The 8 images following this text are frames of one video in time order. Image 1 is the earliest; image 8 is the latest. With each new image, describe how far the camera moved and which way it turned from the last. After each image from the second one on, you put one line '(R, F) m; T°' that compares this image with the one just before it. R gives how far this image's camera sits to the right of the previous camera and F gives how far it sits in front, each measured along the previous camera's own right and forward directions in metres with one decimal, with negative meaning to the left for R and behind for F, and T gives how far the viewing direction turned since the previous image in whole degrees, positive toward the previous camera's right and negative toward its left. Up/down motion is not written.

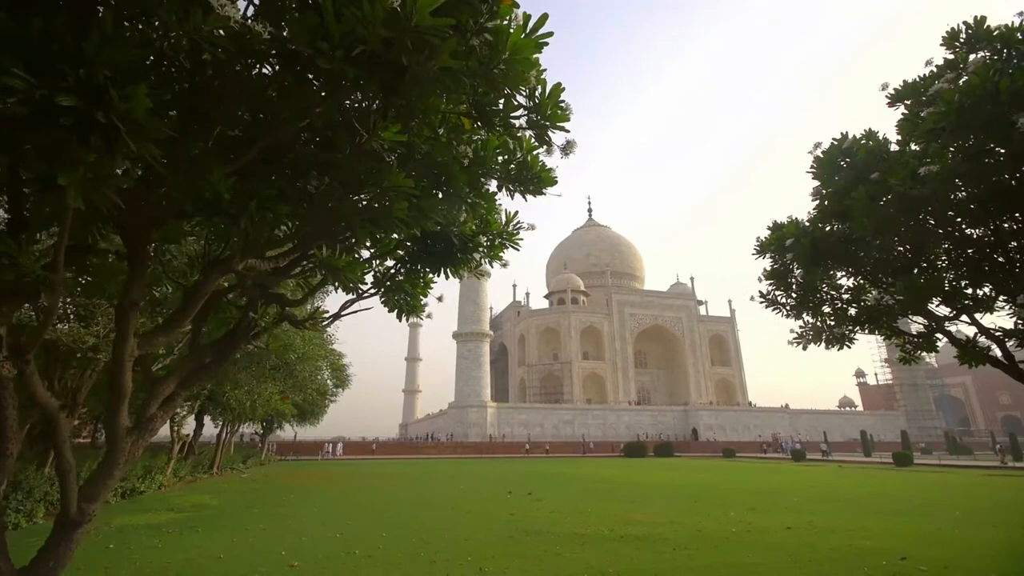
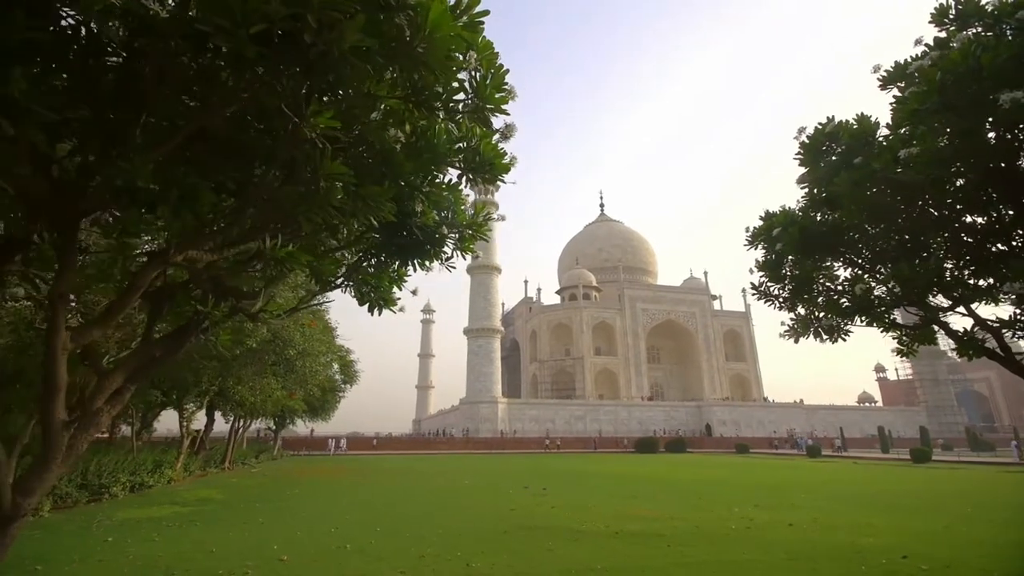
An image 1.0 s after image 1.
(+0.3, +0.1) m; -2°
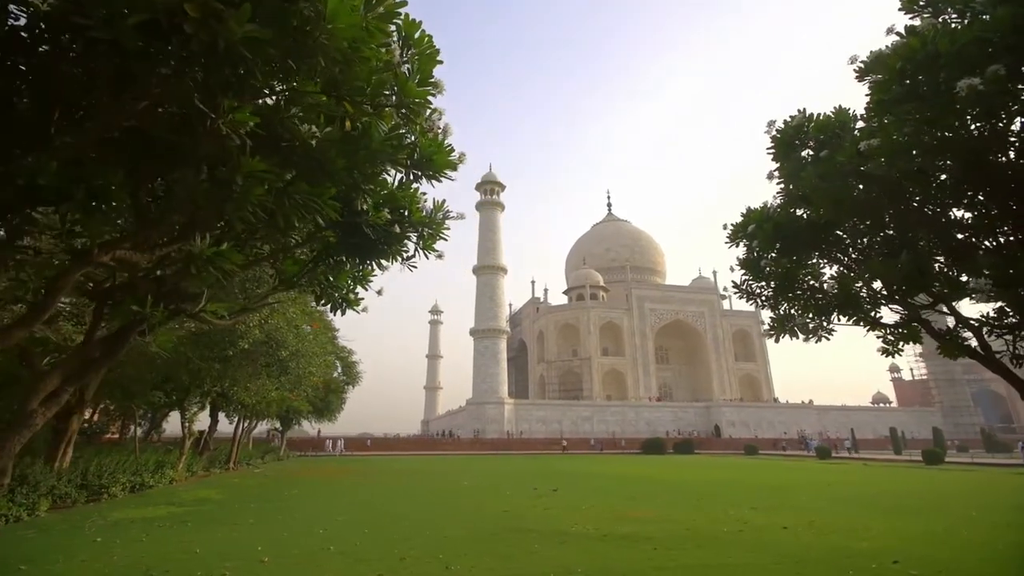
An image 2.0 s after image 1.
(+0.3, +0.1) m; -1°
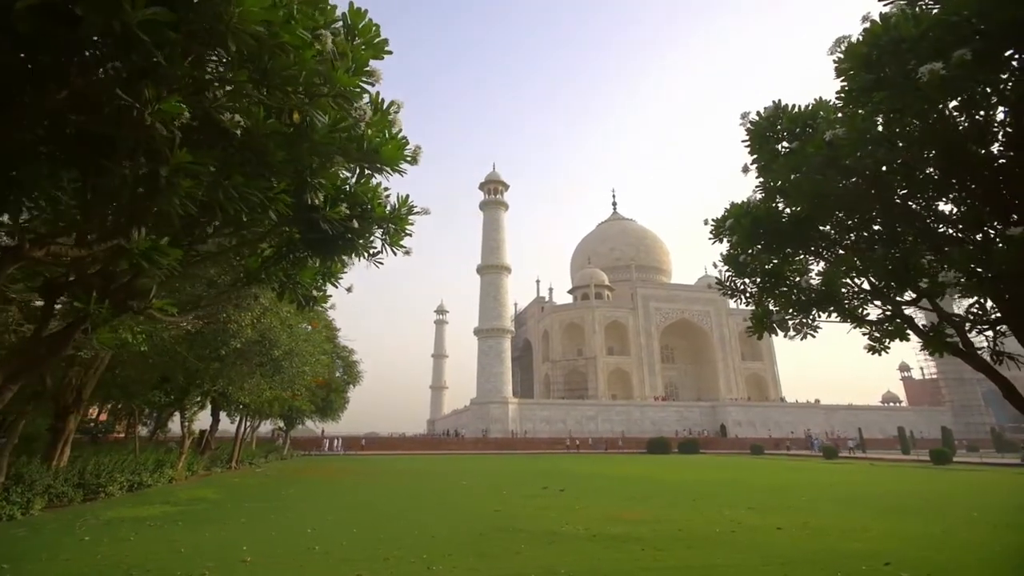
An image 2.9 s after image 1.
(+0.3, +0.1) m; -1°
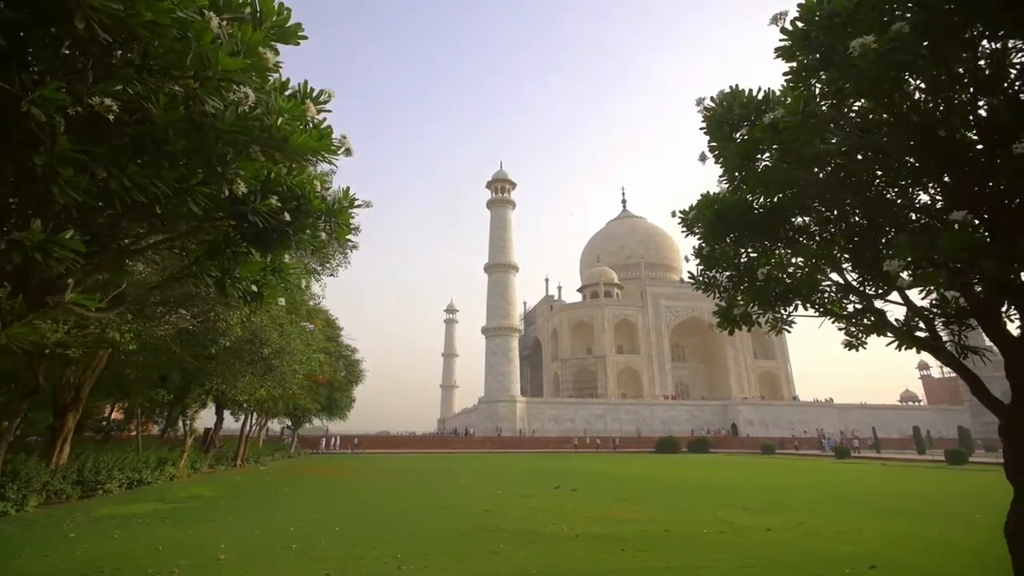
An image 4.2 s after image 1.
(+0.4, +0.1) m; -1°
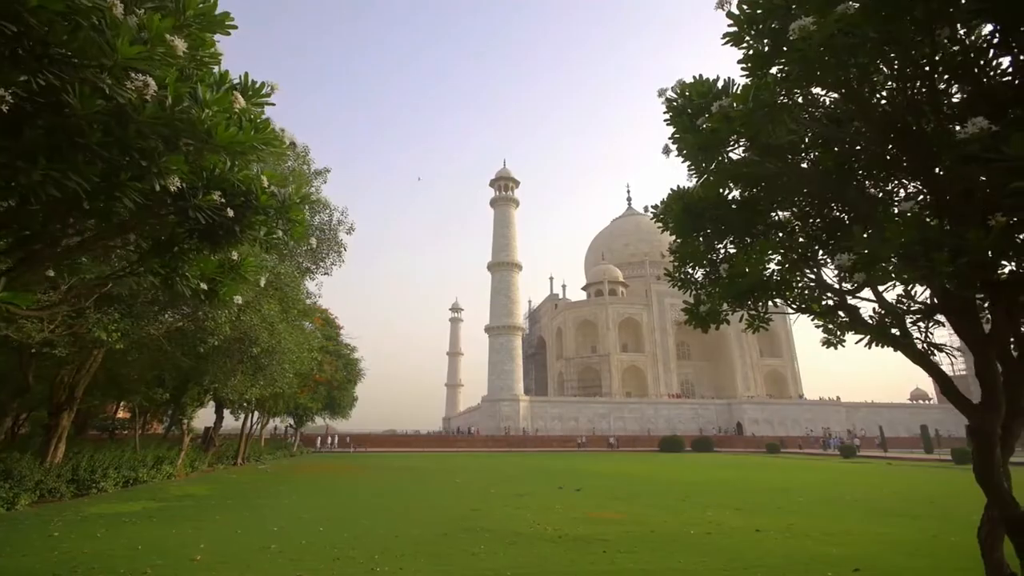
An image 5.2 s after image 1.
(+0.3, +0.1) m; -1°
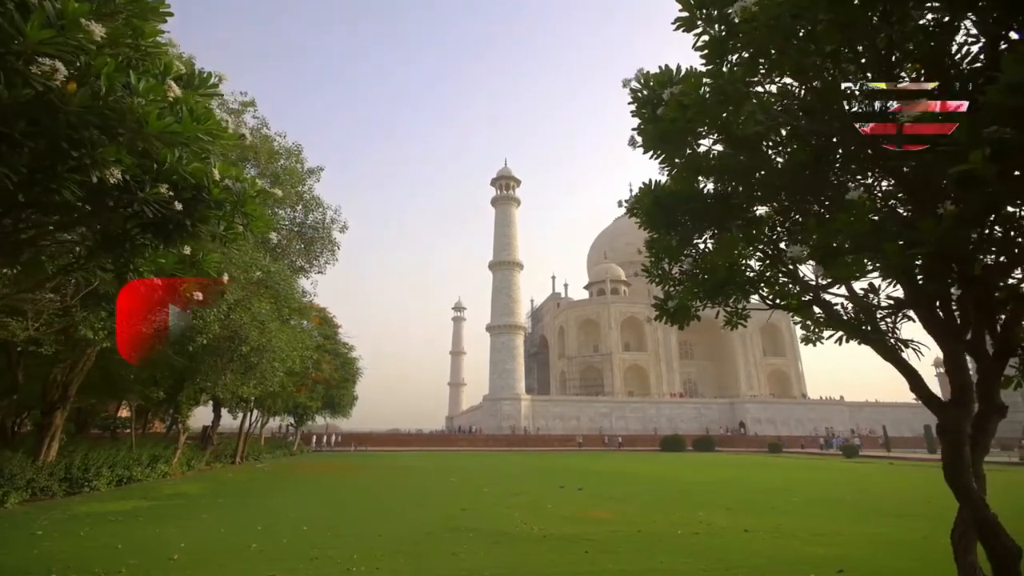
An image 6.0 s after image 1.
(+0.3, +0.1) m; -1°
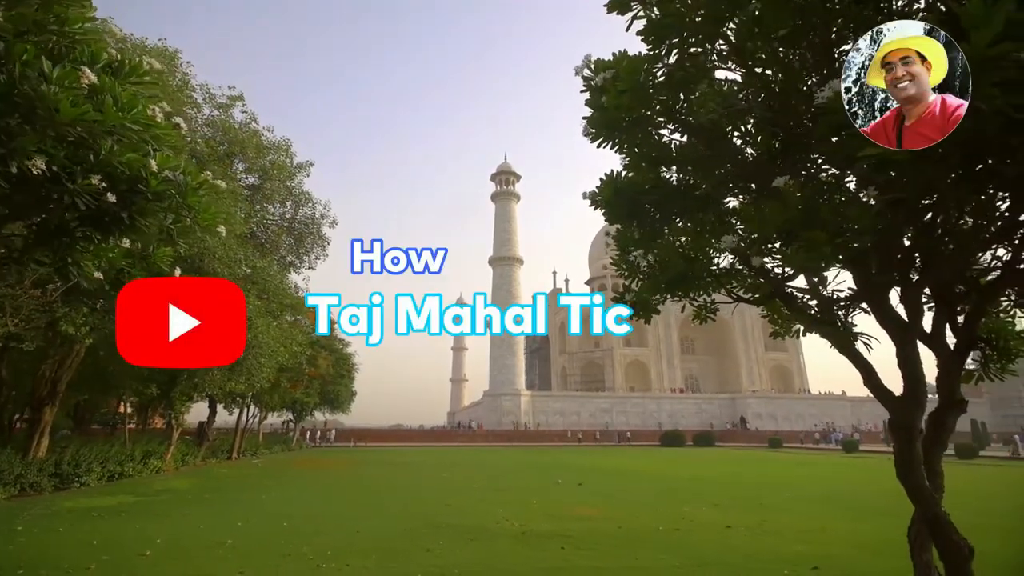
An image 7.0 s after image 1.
(+0.3, +0.1) m; -1°
